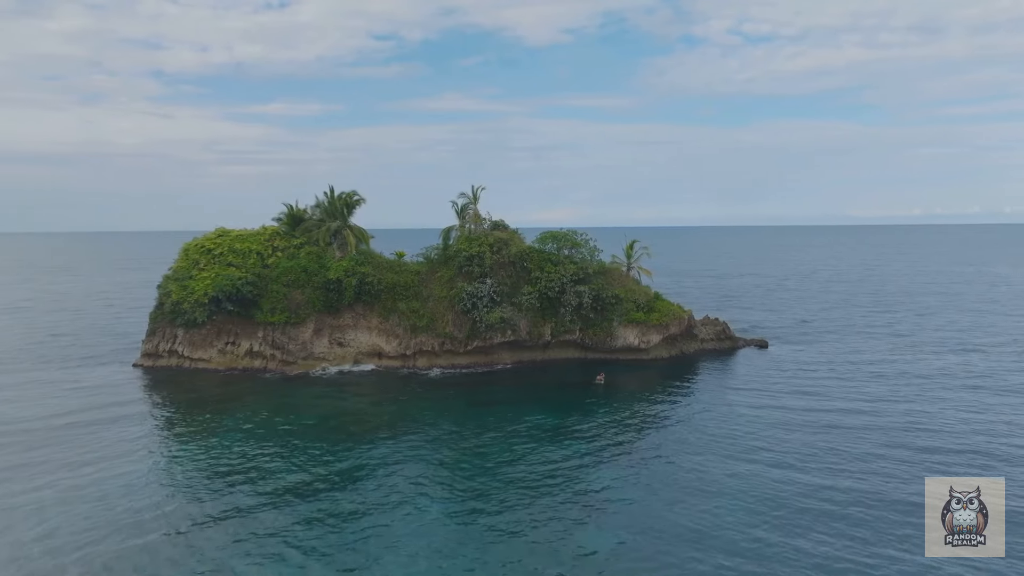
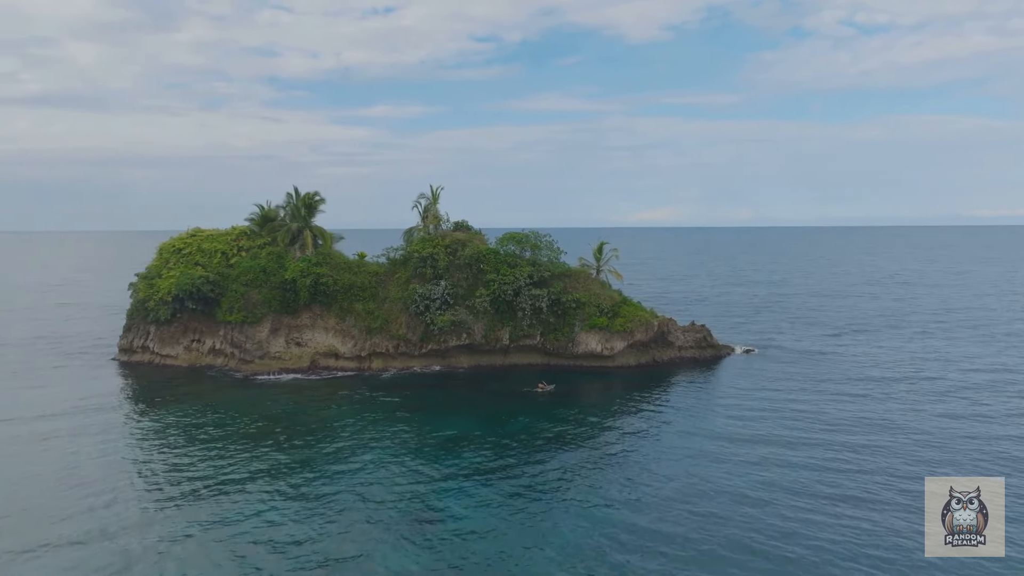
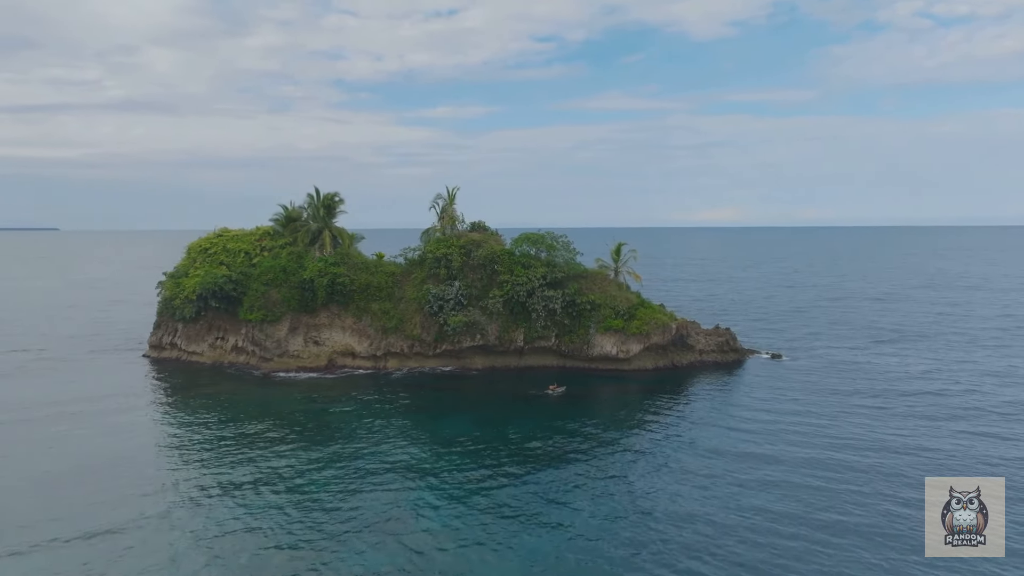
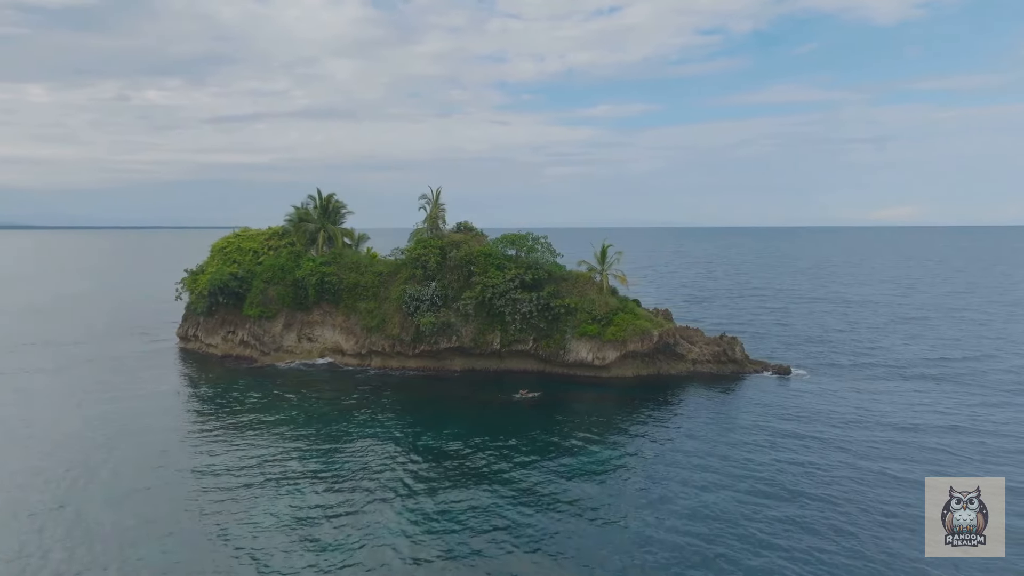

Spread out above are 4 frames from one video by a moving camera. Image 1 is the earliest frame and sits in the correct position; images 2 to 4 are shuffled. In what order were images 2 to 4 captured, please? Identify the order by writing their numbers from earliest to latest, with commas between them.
2, 3, 4
